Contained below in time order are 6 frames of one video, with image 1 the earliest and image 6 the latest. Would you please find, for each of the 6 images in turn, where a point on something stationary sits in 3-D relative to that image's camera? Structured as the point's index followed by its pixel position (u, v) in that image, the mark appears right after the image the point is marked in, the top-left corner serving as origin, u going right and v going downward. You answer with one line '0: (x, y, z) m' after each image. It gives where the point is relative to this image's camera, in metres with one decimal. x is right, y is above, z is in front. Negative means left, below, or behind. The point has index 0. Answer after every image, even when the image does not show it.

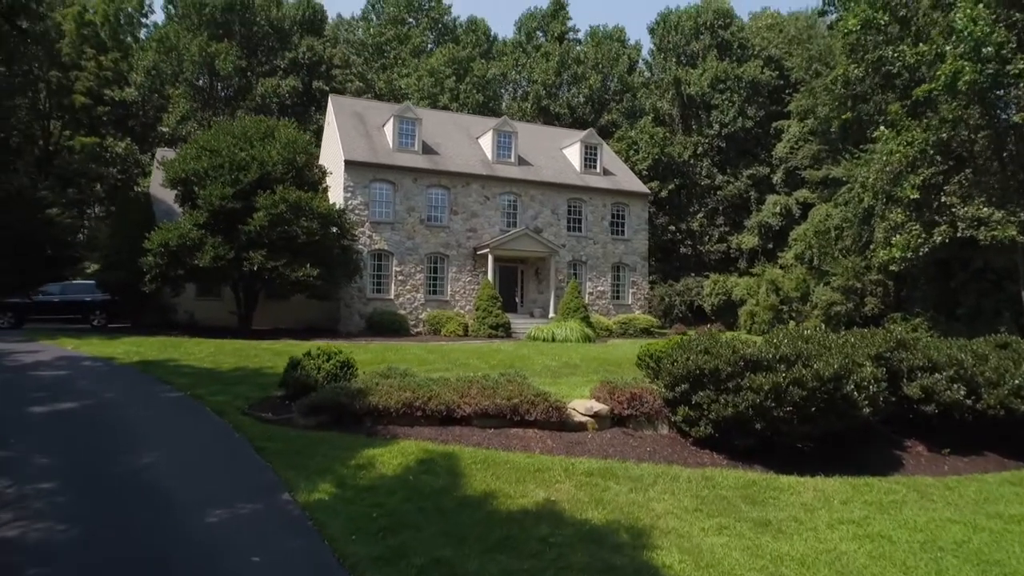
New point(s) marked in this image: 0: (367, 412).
0: (-2.3, -2.0, +12.1) m
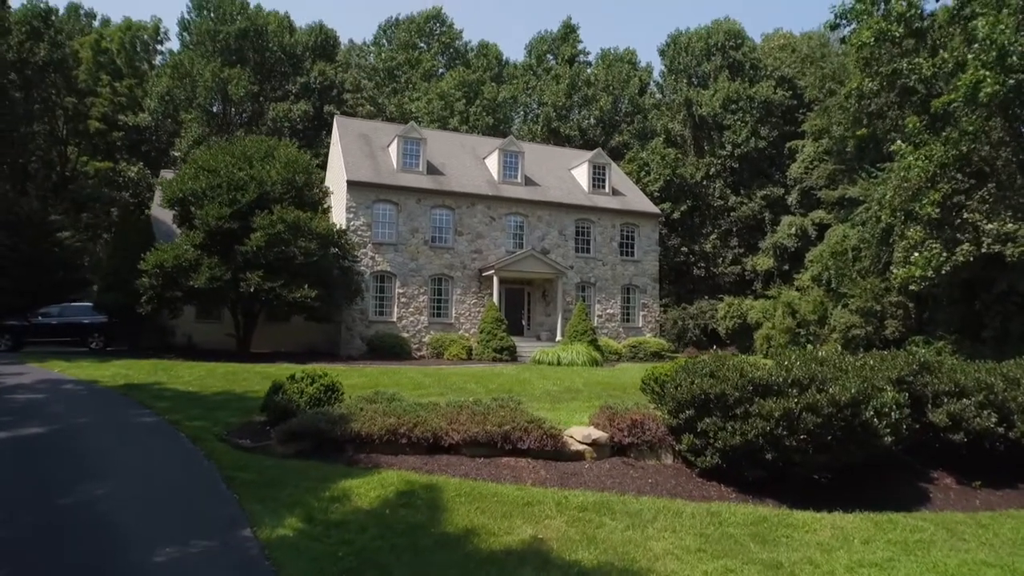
0: (-2.4, -2.2, +11.3) m
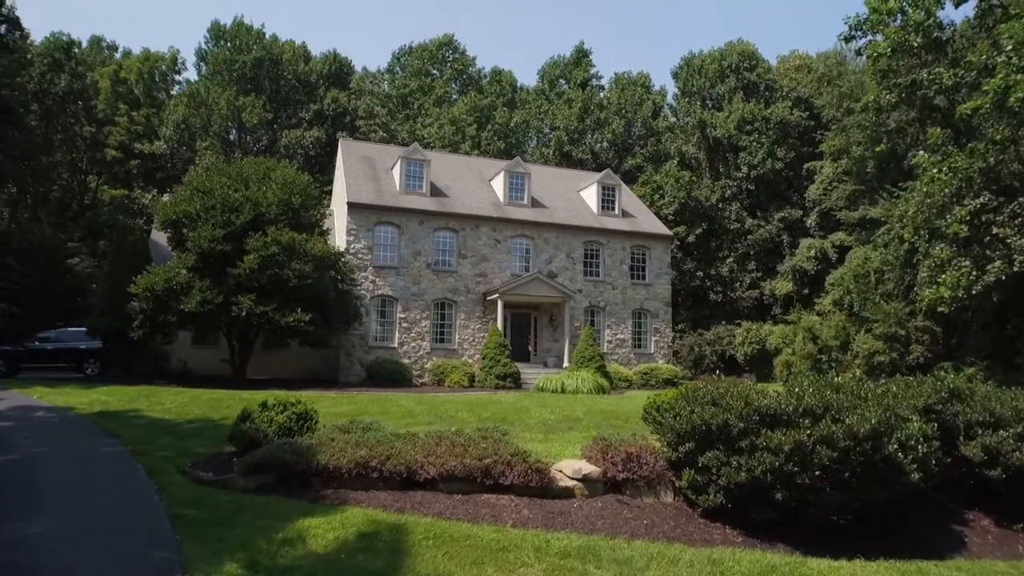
0: (-2.7, -2.5, +10.3) m
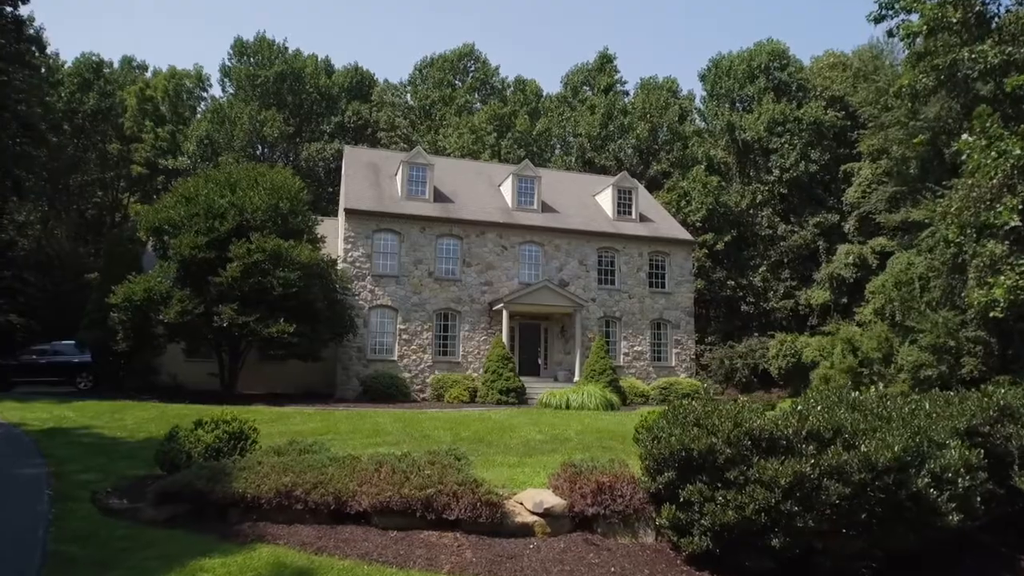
0: (-3.2, -2.5, +8.8) m
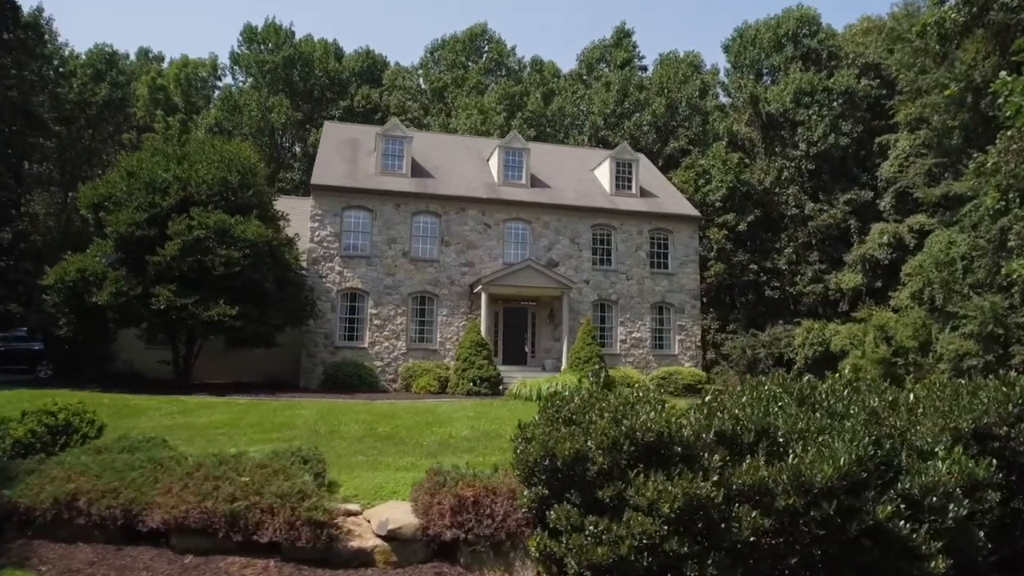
0: (-4.6, -2.1, +6.8) m
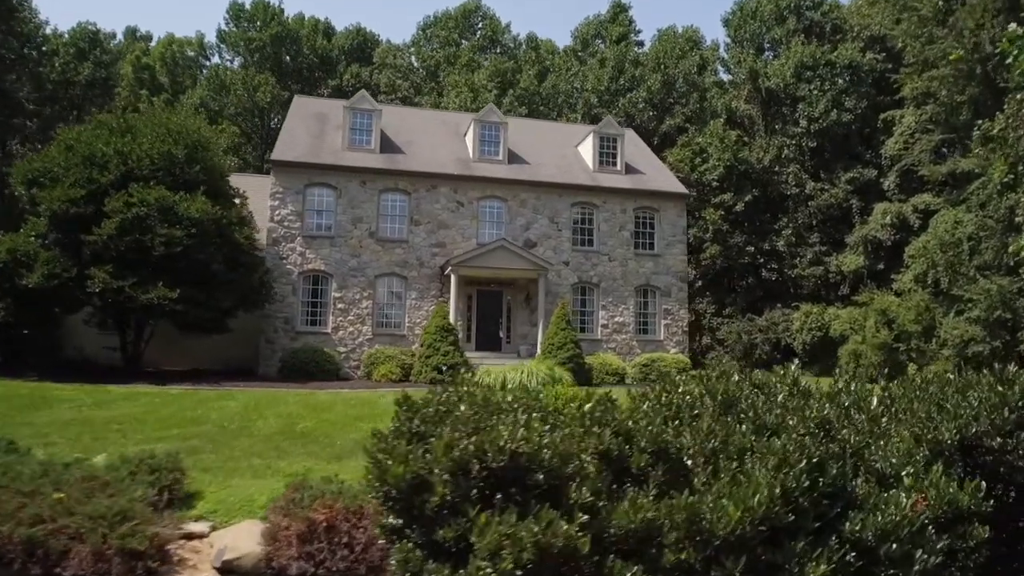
0: (-5.5, -1.9, +5.6) m
